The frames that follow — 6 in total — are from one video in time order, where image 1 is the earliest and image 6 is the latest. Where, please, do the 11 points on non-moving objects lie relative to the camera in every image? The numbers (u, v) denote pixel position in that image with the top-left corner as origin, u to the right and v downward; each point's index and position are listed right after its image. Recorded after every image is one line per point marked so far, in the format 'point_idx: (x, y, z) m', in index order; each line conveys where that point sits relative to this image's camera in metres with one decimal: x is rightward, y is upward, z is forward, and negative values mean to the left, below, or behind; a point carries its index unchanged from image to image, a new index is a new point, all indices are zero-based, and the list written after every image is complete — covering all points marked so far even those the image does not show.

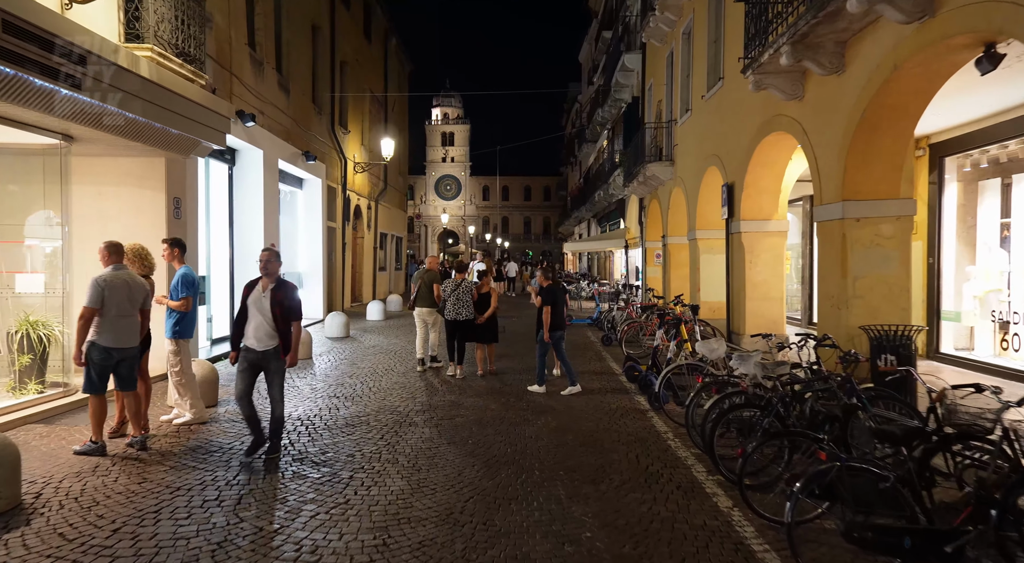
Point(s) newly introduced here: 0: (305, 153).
0: (-4.9, +3.0, +15.4) m
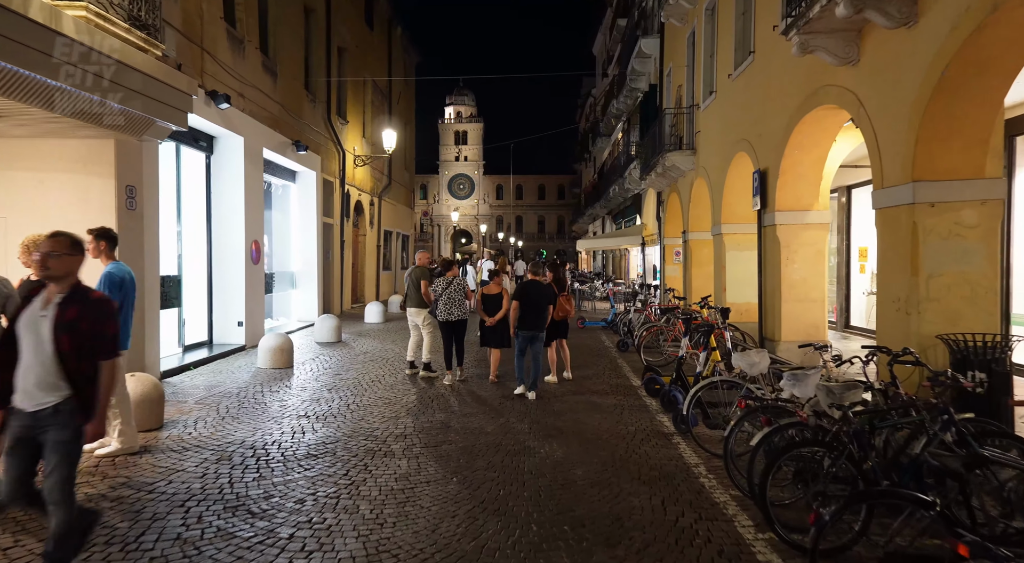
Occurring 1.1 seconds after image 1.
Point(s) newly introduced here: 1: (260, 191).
0: (-4.7, +3.0, +14.3) m
1: (-4.7, +1.7, +12.2) m
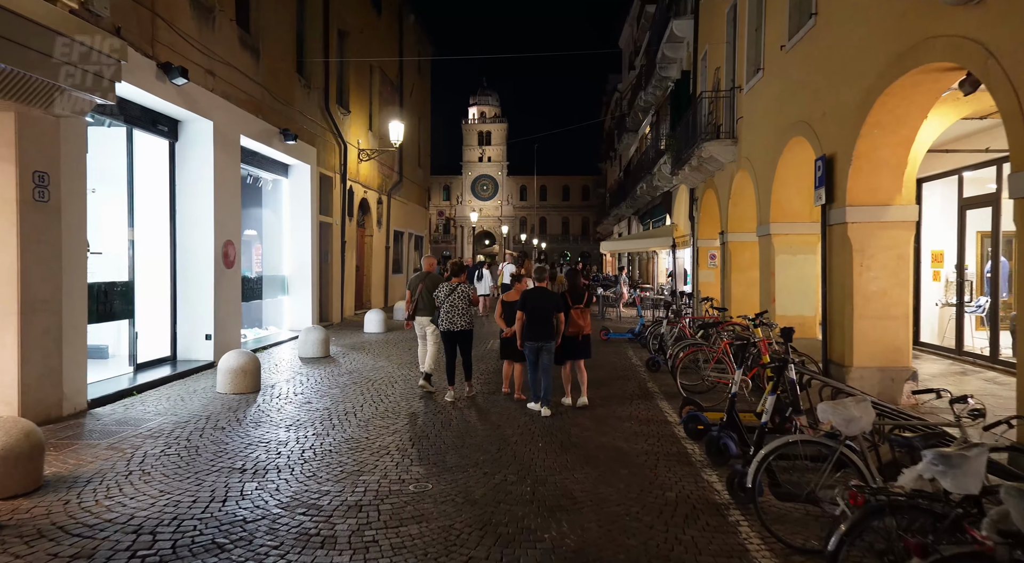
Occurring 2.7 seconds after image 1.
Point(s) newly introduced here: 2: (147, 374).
0: (-4.5, +2.9, +12.7) m
1: (-4.5, +1.6, +10.7) m
2: (-5.0, -1.3, +9.0) m
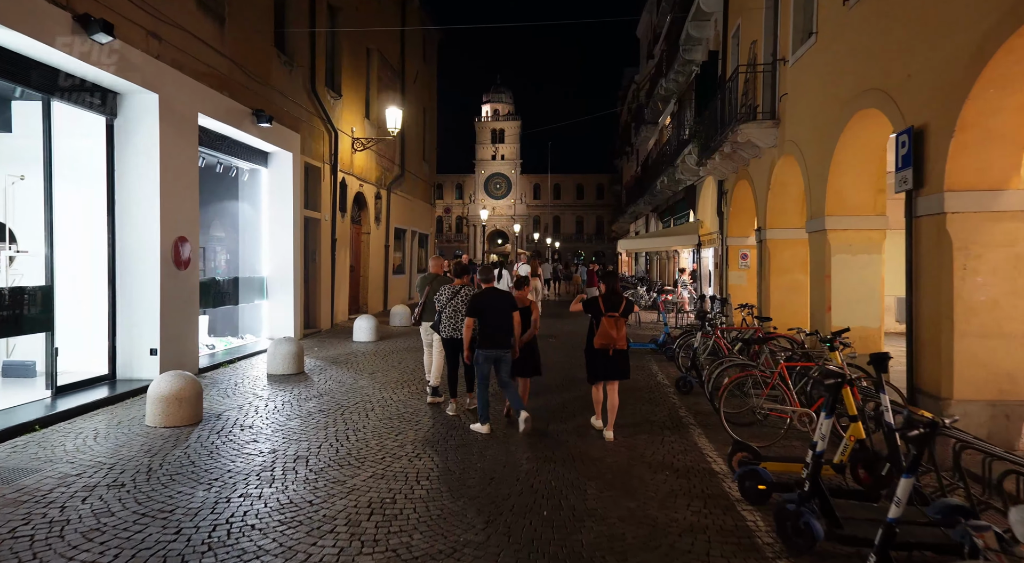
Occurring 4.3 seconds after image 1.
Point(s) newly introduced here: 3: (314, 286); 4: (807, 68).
0: (-4.3, +2.9, +11.1) m
1: (-4.5, +1.6, +9.1) m
2: (-5.0, -1.3, +7.4) m
3: (-4.5, -0.1, +14.8) m
4: (+4.6, +3.3, +10.1) m
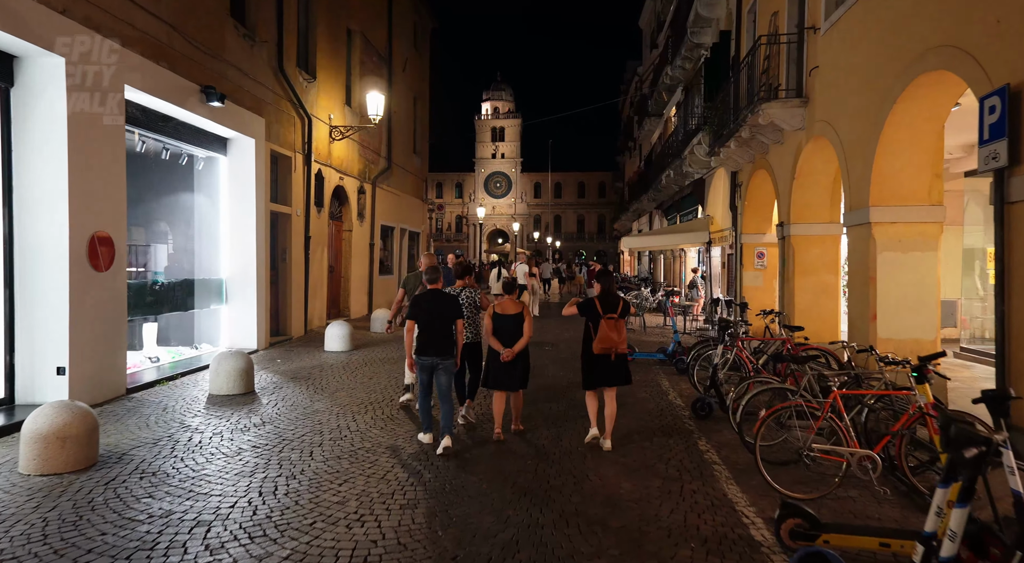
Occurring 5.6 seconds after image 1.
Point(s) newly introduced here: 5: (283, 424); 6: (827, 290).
0: (-4.5, +2.8, +9.6) m
1: (-4.7, +1.5, +7.6) m
2: (-5.2, -1.4, +5.9) m
3: (-4.6, -0.1, +13.3) m
4: (+4.4, +3.3, +8.6) m
5: (-2.5, -1.5, +7.0) m
6: (+5.3, -0.2, +10.9) m
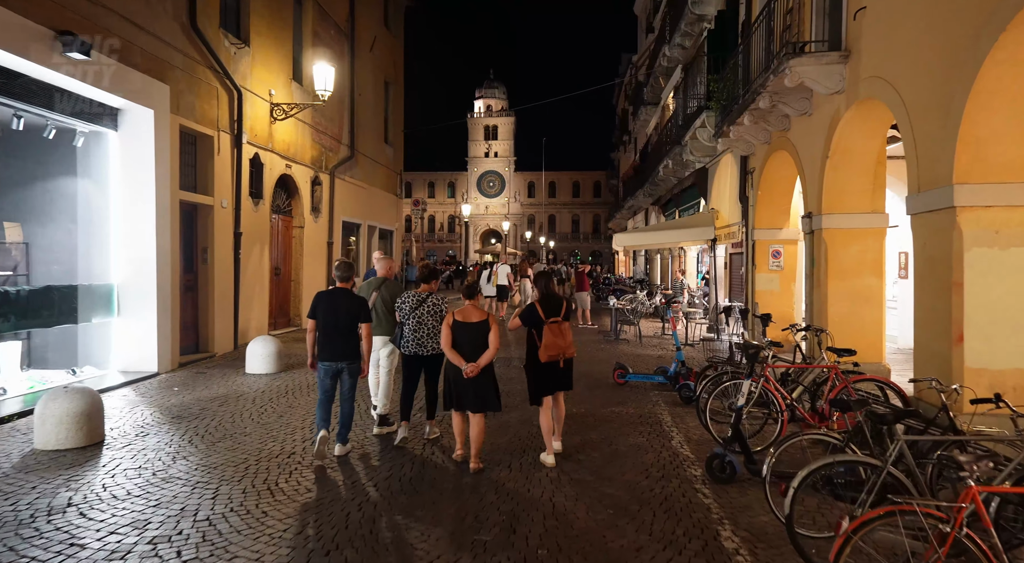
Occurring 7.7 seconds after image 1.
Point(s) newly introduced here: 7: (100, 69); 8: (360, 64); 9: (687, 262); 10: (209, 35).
0: (-5.0, +2.8, +7.3) m
1: (-5.2, +1.4, +5.3) m
2: (-5.7, -1.5, +3.6) m
3: (-5.2, -0.2, +11.0) m
4: (+3.9, +3.2, +6.4) m
5: (-3.0, -1.6, +4.7) m
6: (+4.7, -0.2, +8.6) m
7: (-5.2, +2.6, +8.2) m
8: (-4.3, +6.1, +18.2) m
9: (+5.3, +0.7, +20.0) m
10: (-5.0, +4.0, +10.7) m
